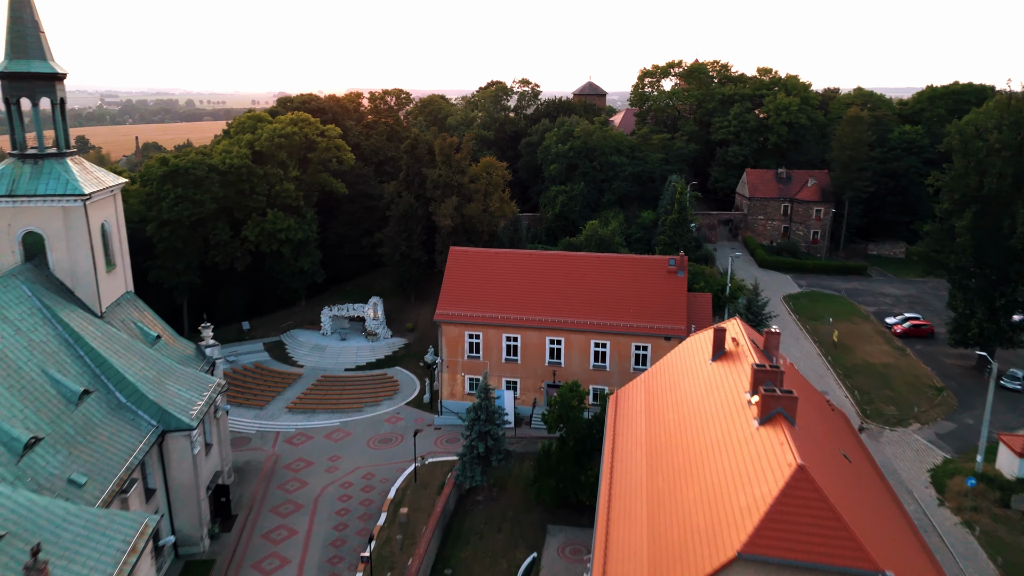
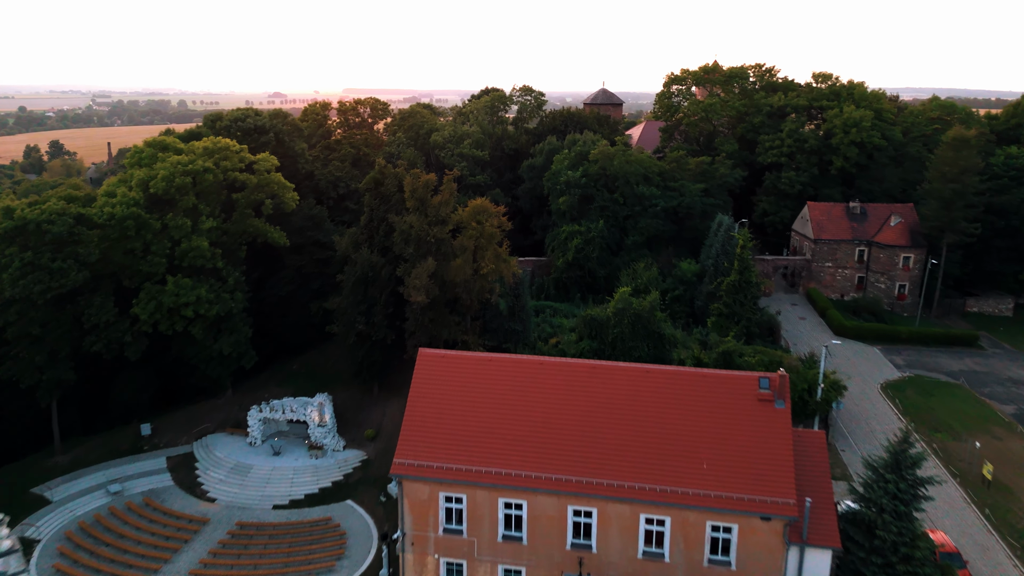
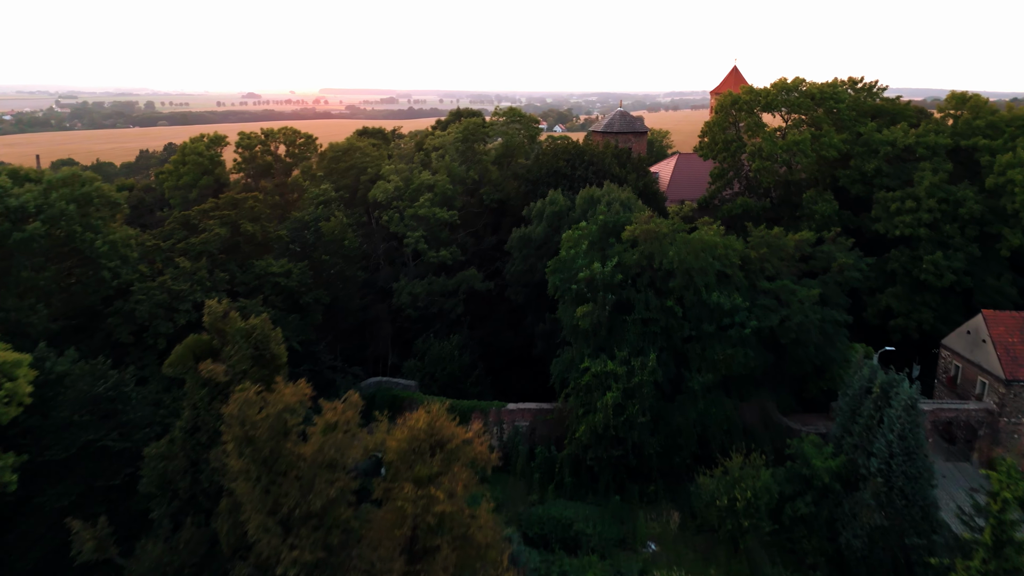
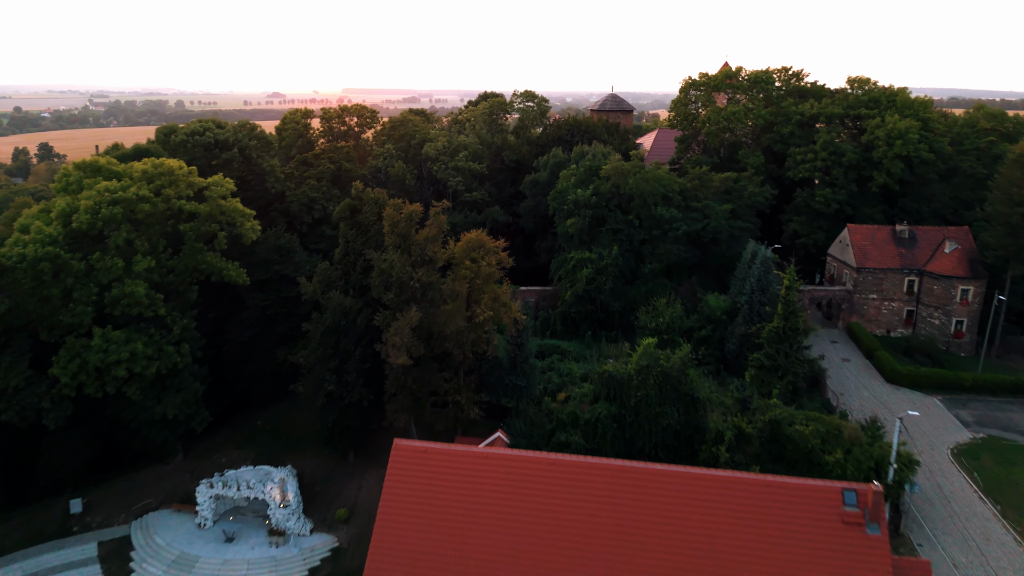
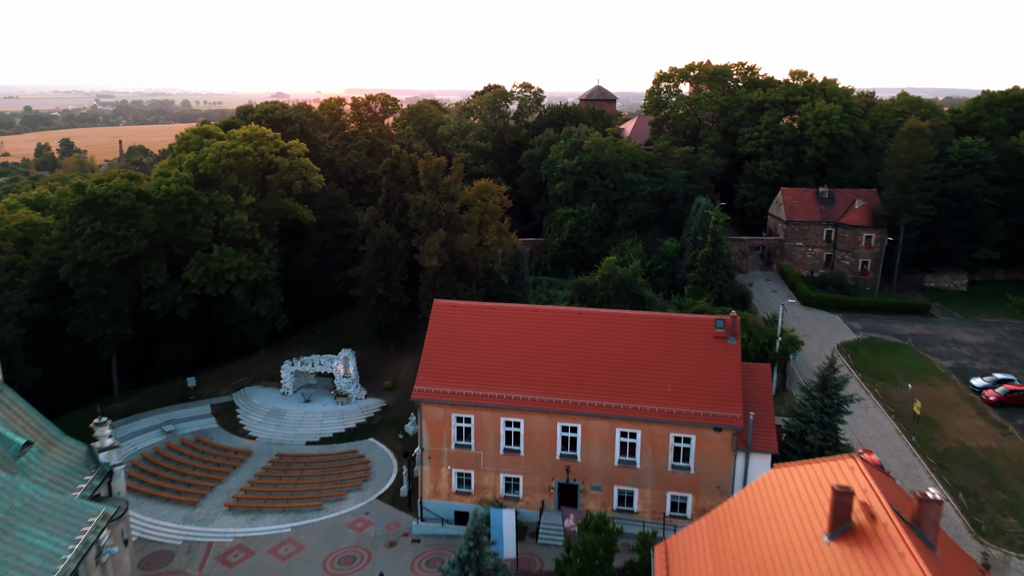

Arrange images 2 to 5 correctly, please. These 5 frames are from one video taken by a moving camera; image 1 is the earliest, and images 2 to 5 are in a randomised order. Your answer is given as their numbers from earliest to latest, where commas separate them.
5, 2, 4, 3
